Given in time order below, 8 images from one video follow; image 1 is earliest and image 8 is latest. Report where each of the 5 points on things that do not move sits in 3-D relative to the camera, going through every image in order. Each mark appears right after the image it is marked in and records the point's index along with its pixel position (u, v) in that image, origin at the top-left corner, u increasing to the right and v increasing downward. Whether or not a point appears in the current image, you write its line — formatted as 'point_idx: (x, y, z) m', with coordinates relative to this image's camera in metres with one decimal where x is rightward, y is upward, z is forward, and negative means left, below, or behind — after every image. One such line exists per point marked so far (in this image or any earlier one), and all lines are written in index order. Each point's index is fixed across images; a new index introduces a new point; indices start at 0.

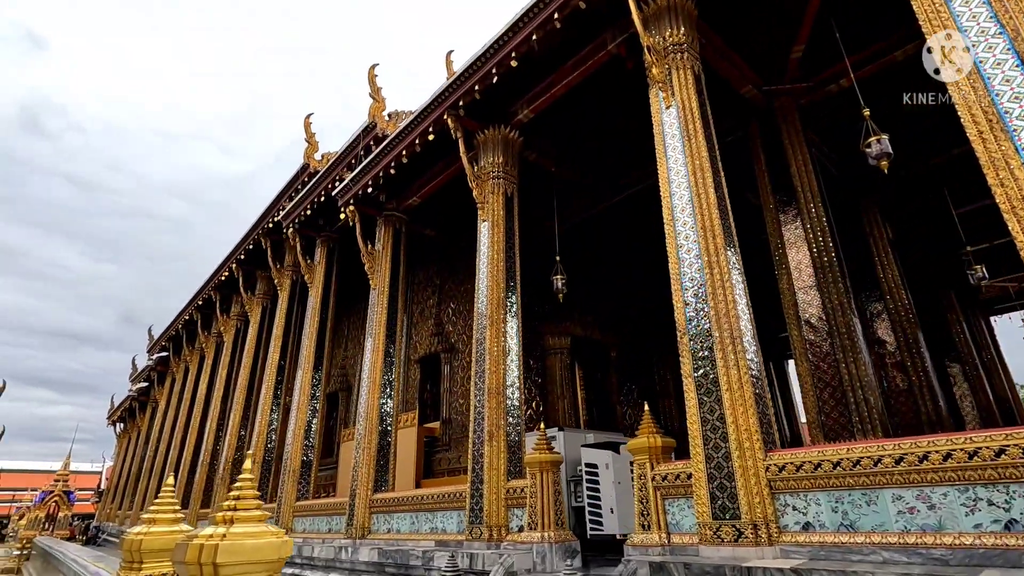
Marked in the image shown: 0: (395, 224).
0: (-1.3, +0.7, +5.8) m
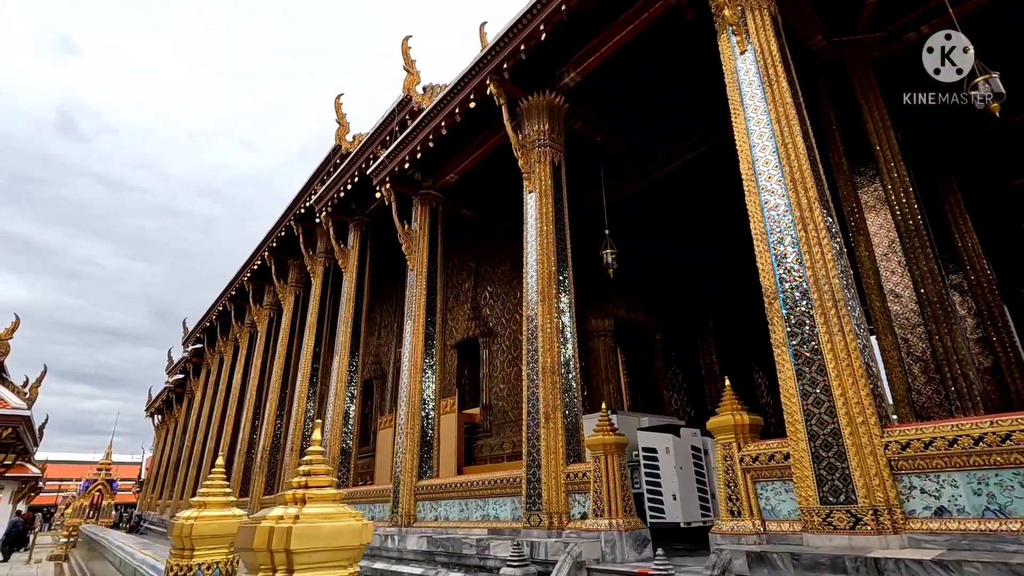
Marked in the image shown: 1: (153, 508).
0: (-0.8, +0.9, +5.6) m
1: (-9.5, -5.8, +14.2) m
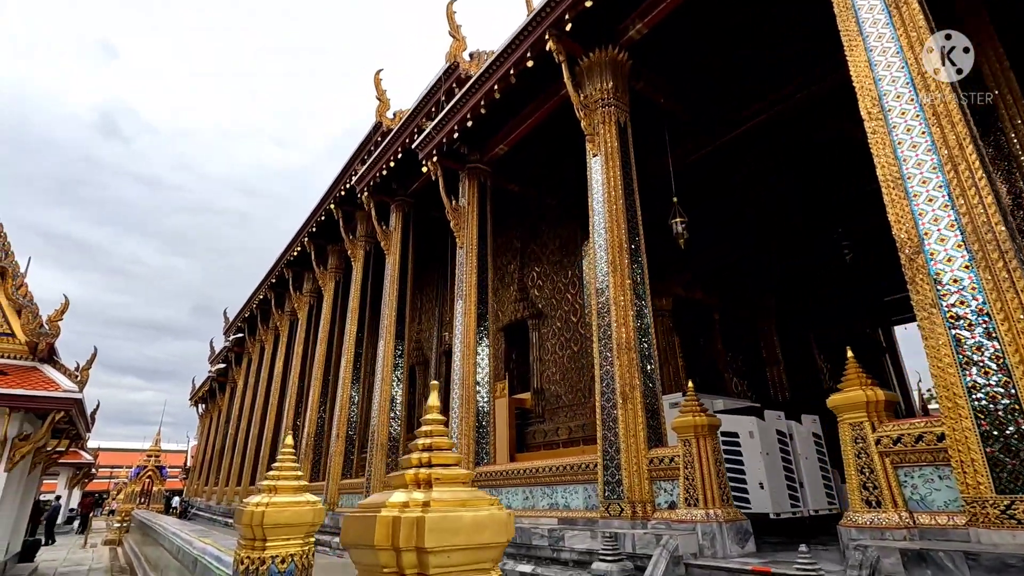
0: (-0.3, +1.1, +5.3) m
1: (-8.4, -5.5, +14.5) m
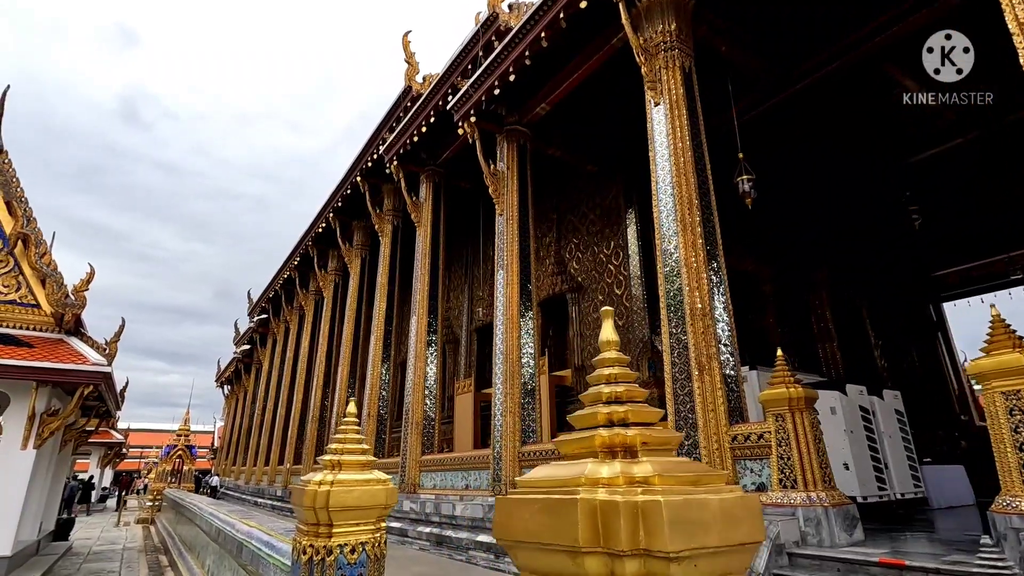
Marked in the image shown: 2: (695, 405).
0: (+0.1, +1.4, +5.0) m
1: (-7.7, -5.0, +14.6) m
2: (+0.9, -0.6, +2.8) m
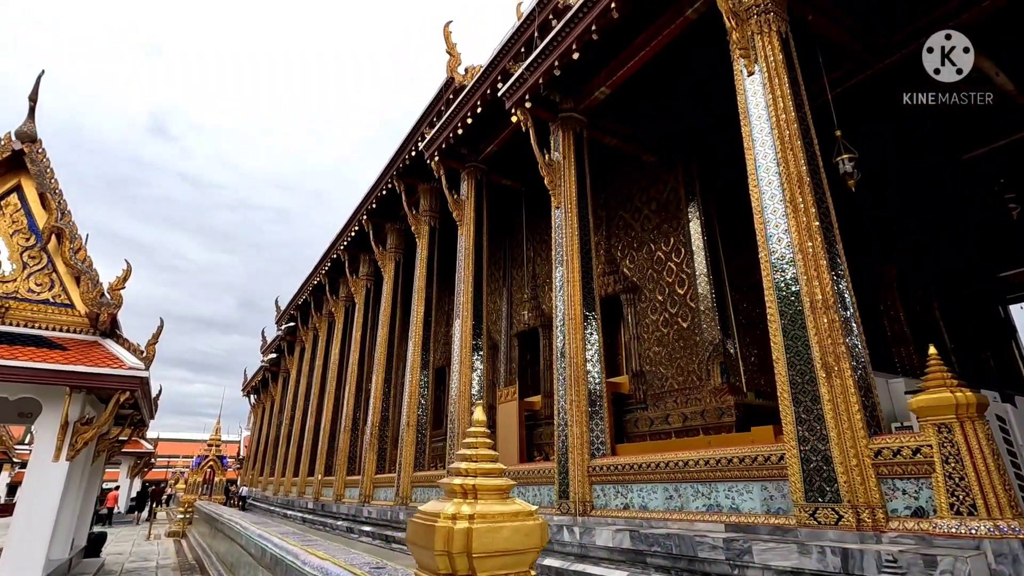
0: (+0.5, +1.4, +4.6) m
1: (-6.9, -5.2, +14.4) m
2: (+1.4, -0.5, +2.4) m
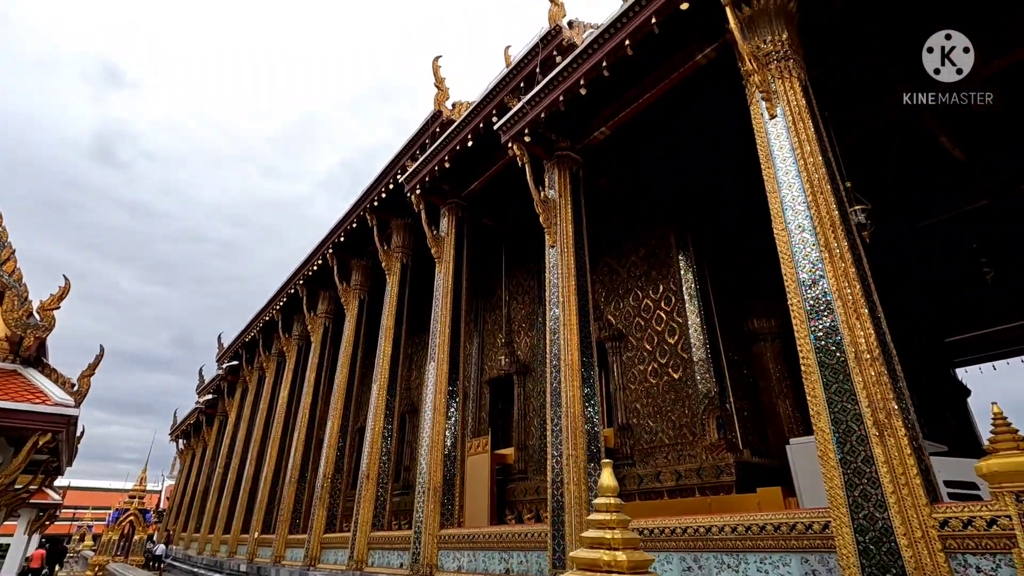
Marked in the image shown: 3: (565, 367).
0: (+0.5, +1.0, +4.5) m
1: (-8.0, -6.1, +12.9) m
2: (+1.5, -0.7, +2.1) m
3: (+0.4, -0.6, +3.8) m
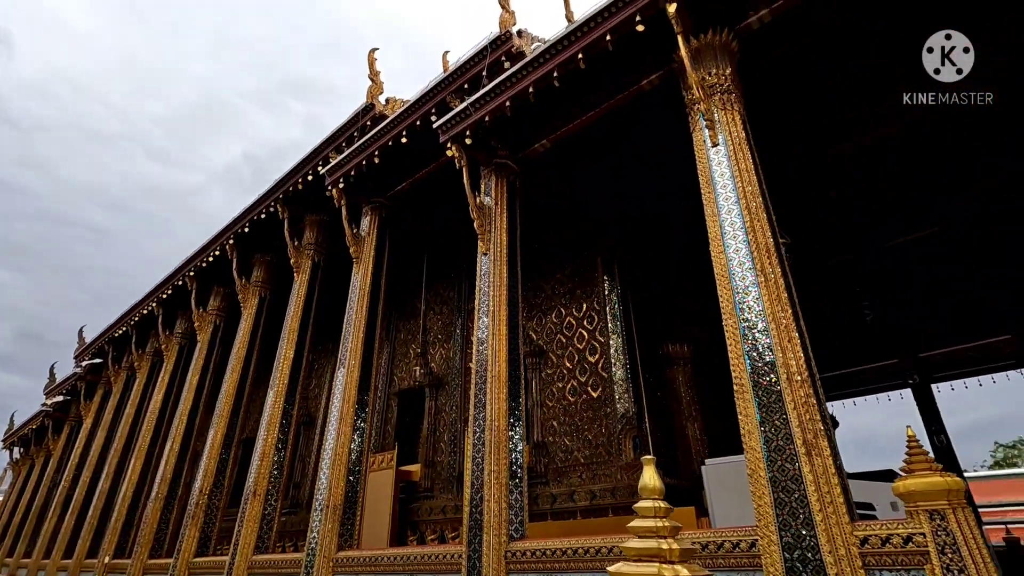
0: (0.0, +0.9, +4.4) m
1: (-10.4, -5.7, +10.9) m
2: (+1.2, -0.8, +2.2) m
3: (-0.2, -0.6, +3.6) m
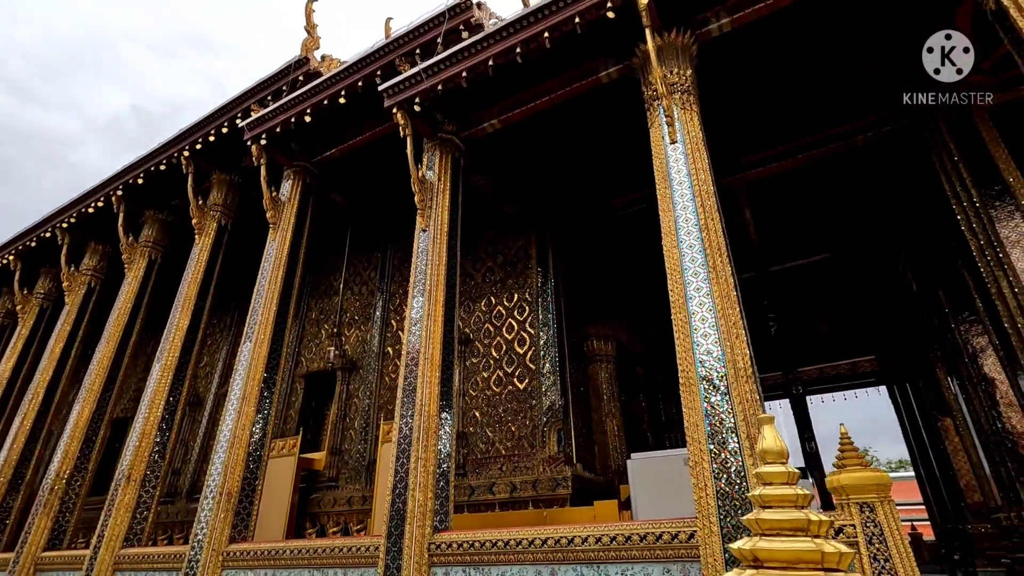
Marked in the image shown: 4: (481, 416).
0: (-0.5, +1.1, +4.2) m
1: (-12.3, -4.5, +8.8) m
2: (+1.0, -0.8, +2.2) m
3: (-0.6, -0.5, +3.4) m
4: (-0.3, -1.1, +4.7) m
